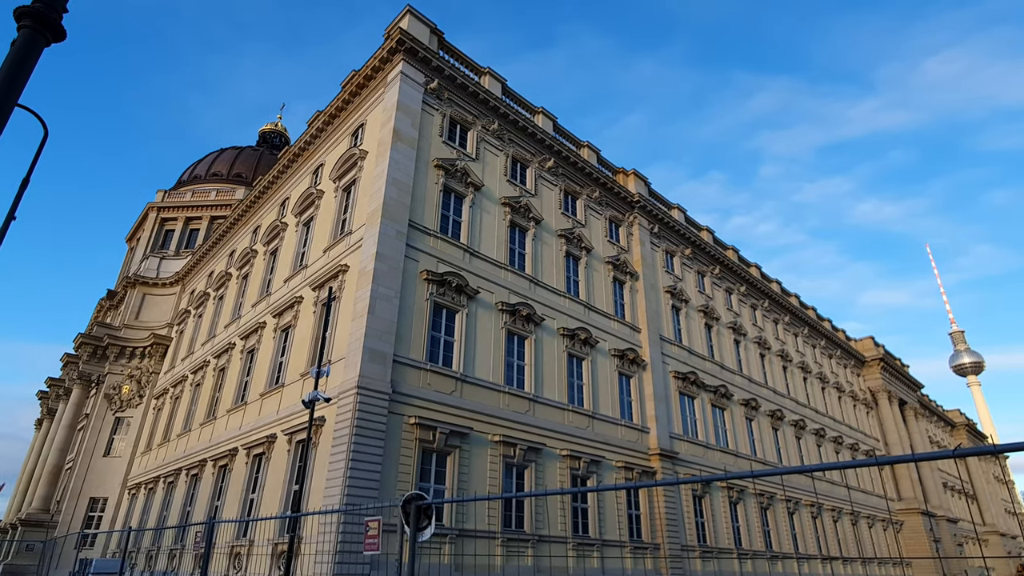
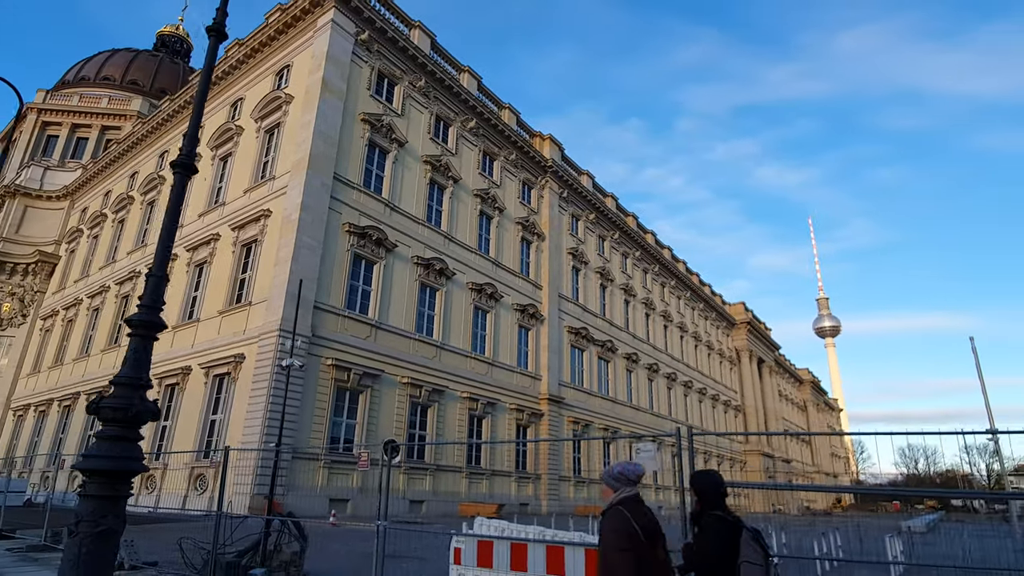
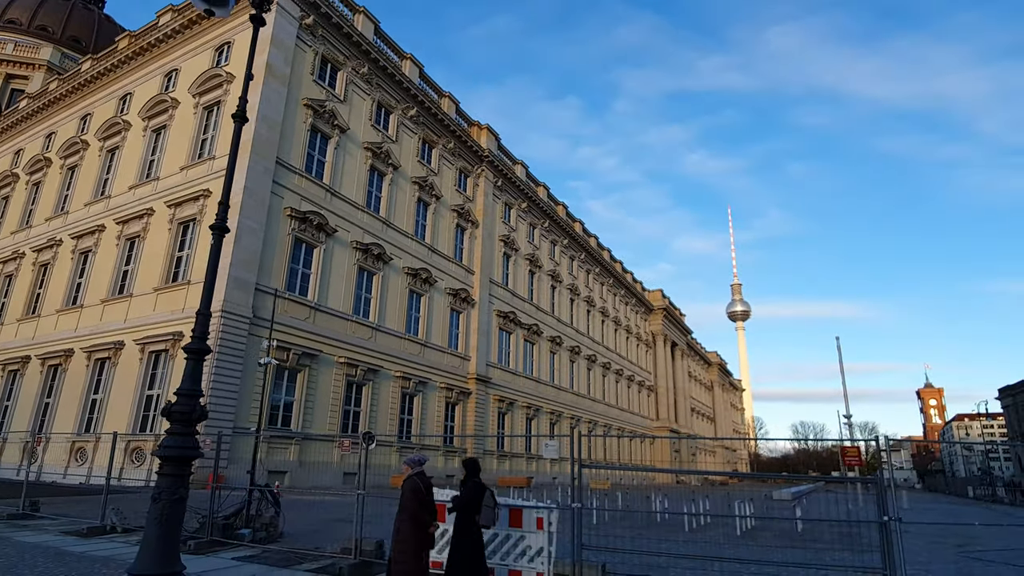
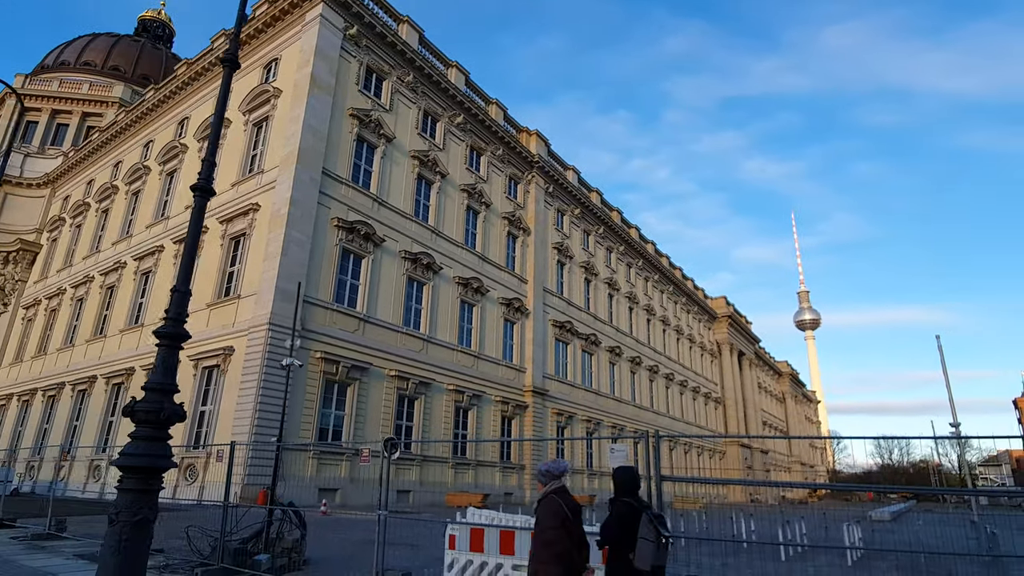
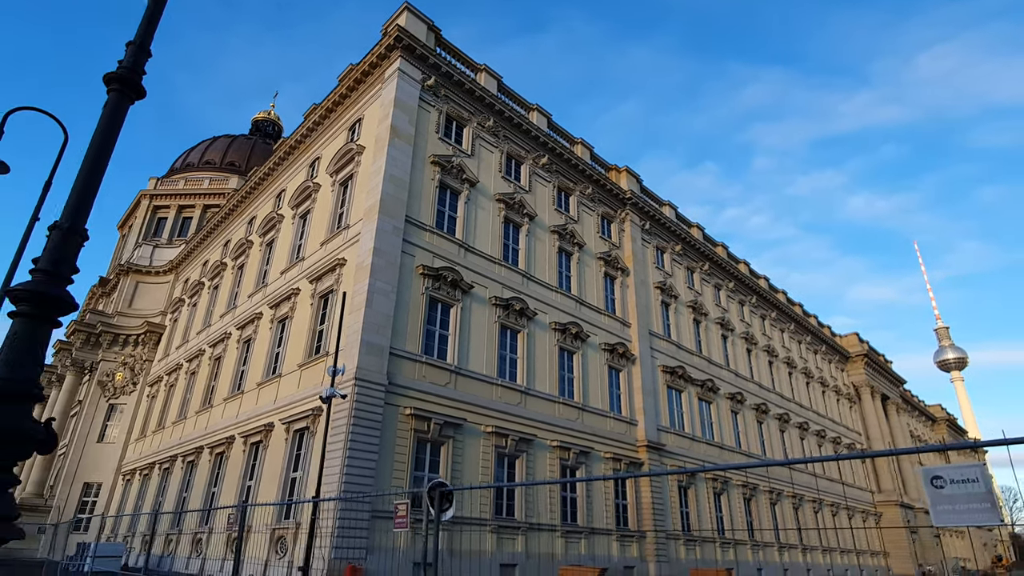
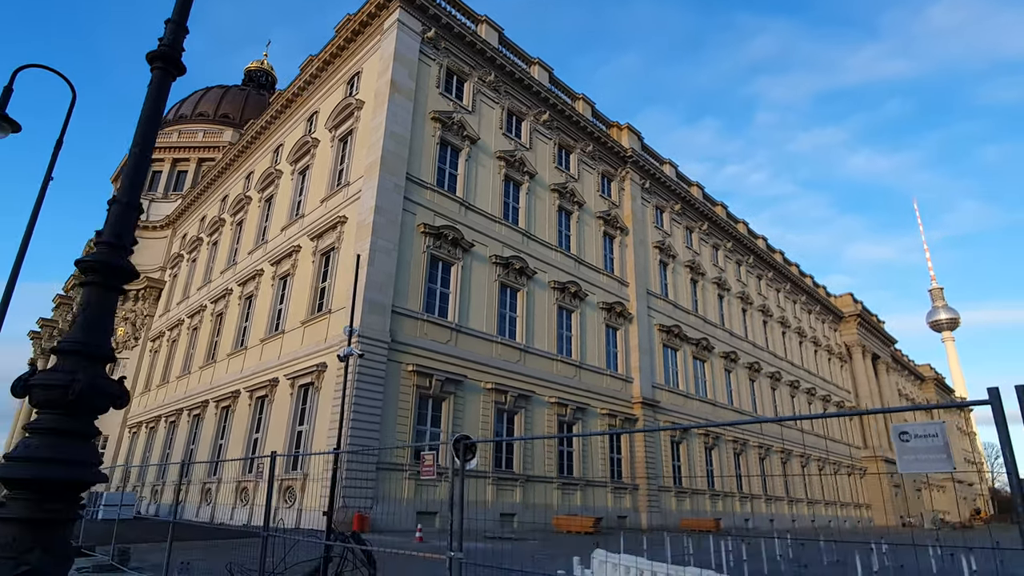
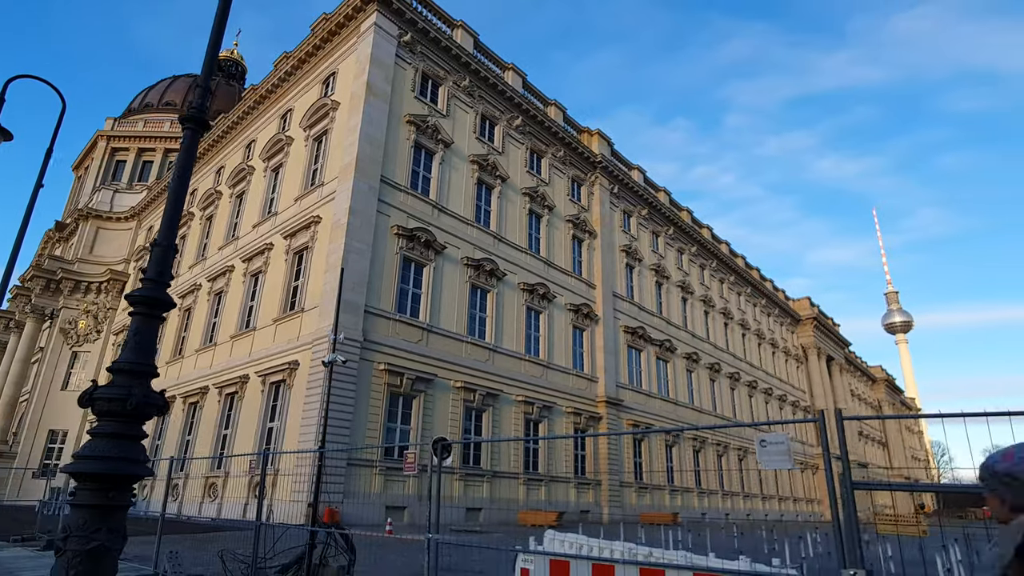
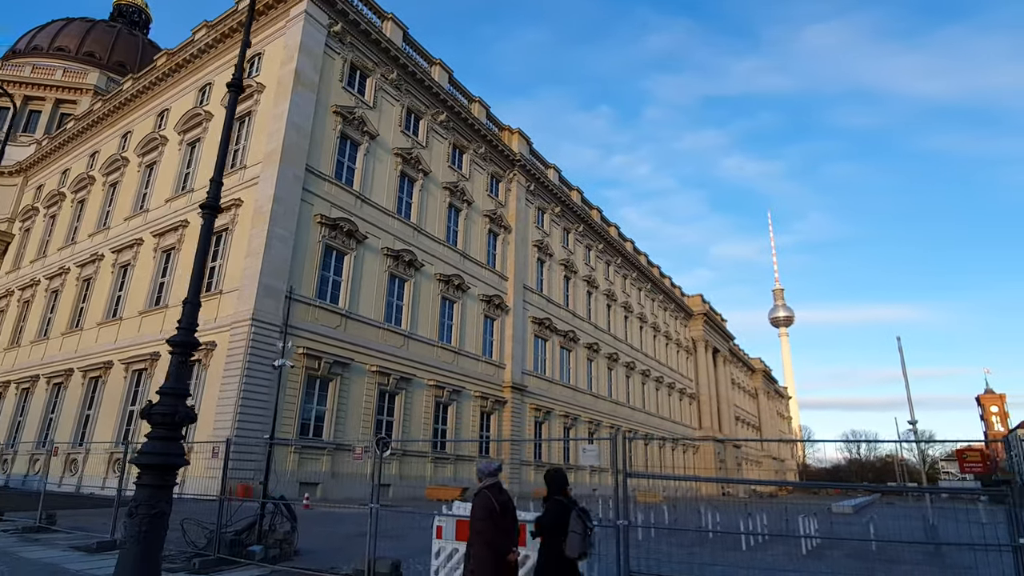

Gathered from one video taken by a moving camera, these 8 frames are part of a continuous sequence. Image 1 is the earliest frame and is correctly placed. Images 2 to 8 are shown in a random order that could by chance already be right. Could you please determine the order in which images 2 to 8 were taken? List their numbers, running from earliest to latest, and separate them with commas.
5, 6, 7, 2, 4, 8, 3
